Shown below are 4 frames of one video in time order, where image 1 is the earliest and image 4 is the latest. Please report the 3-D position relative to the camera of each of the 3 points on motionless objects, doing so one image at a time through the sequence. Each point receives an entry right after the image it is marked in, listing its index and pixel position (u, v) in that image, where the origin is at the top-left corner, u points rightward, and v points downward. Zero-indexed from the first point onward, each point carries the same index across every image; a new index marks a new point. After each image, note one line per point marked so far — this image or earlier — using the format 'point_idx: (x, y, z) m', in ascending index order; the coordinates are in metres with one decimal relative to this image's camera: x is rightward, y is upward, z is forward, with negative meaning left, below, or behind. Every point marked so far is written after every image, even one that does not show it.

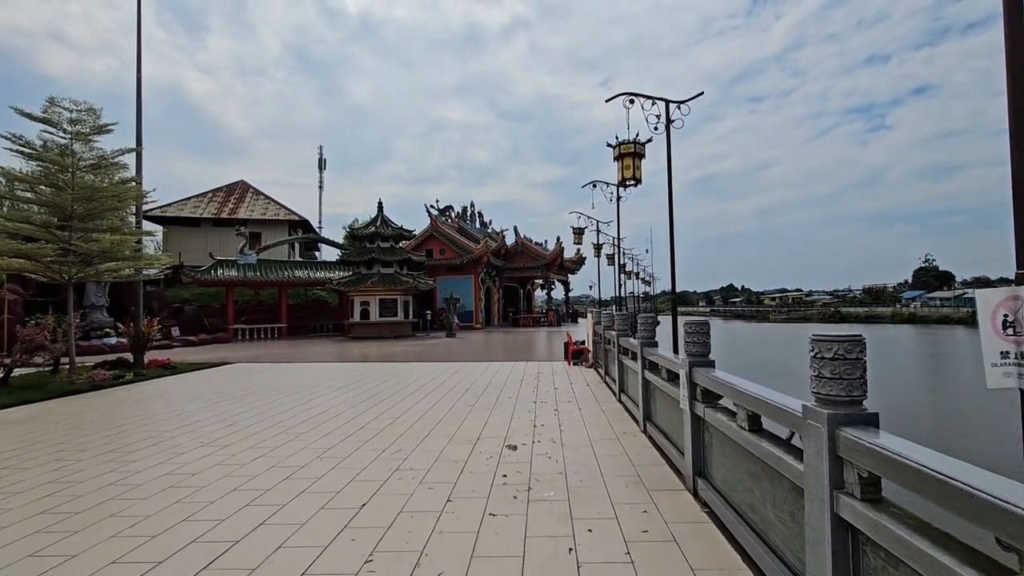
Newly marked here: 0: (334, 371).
0: (-3.7, -1.7, +10.7) m
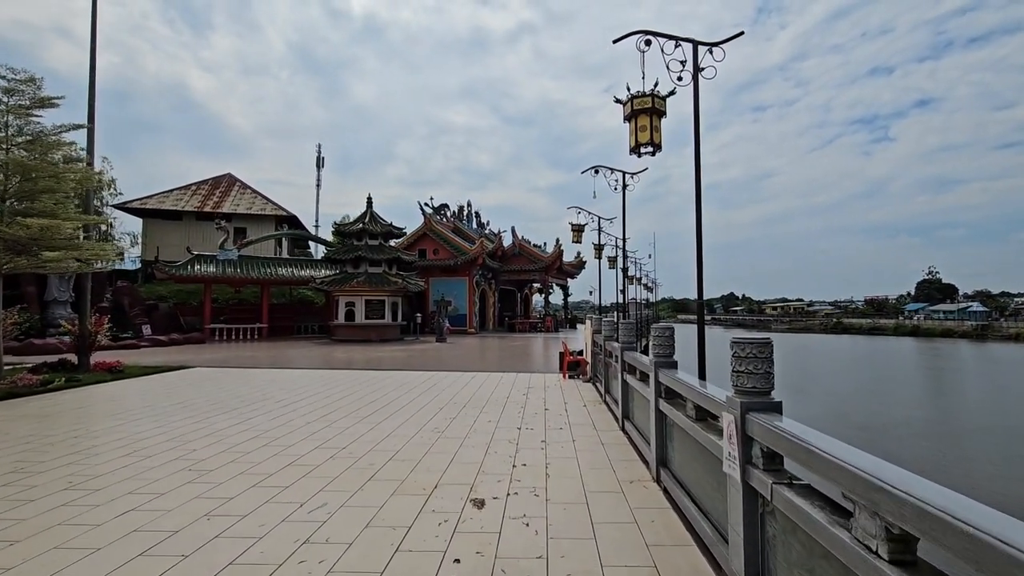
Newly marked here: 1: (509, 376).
0: (-4.0, -1.7, +9.5) m
1: (-0.1, -1.6, +9.3) m
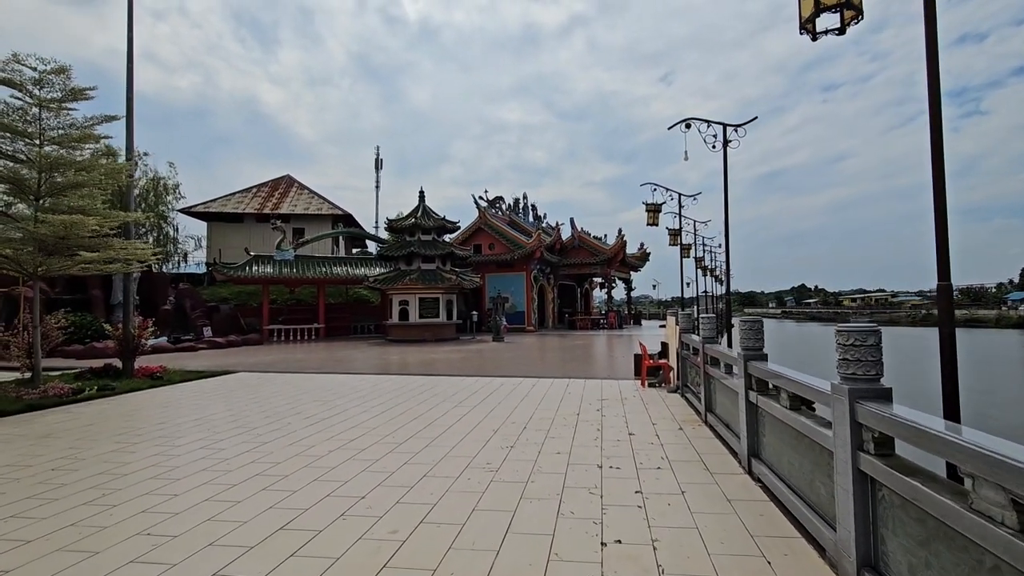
0: (-2.9, -1.7, +8.6) m
1: (+1.0, -1.5, +8.0) m
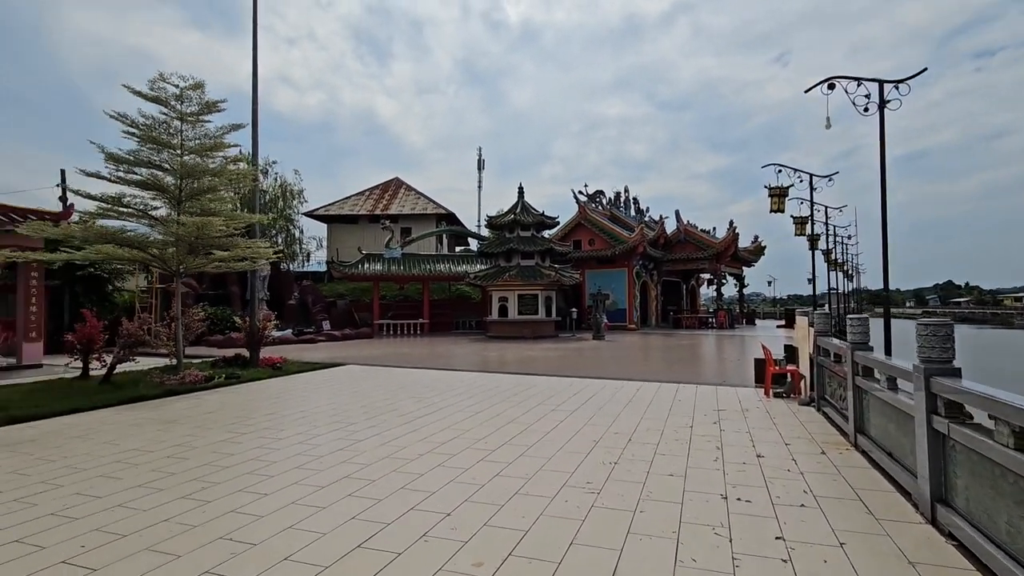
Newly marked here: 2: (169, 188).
0: (-1.2, -1.6, +8.6) m
1: (+2.5, -1.4, +7.2) m
2: (-6.0, +1.8, +8.9) m
